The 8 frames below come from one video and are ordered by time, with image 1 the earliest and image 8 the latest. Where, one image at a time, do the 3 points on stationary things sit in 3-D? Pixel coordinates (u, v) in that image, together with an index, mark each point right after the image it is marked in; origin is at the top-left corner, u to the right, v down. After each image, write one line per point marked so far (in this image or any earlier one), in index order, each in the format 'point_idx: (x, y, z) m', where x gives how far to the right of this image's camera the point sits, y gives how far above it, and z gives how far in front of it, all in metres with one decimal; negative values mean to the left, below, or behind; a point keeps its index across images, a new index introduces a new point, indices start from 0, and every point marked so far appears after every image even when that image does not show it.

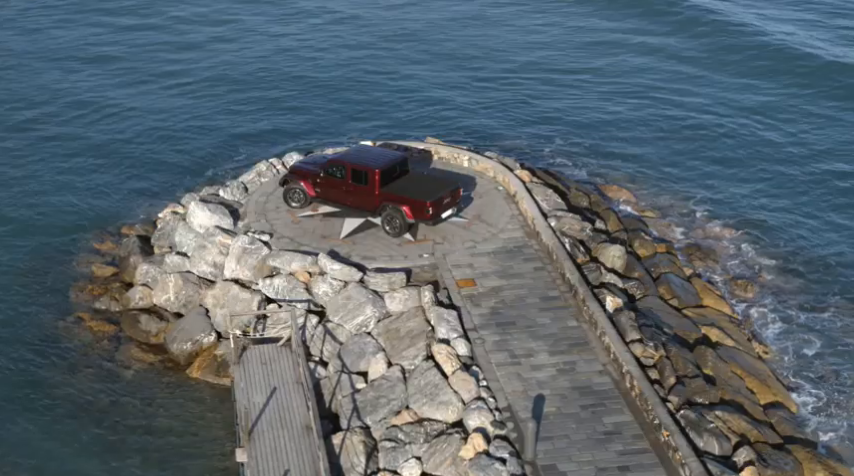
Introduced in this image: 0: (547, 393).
0: (+2.4, -3.1, +16.5) m
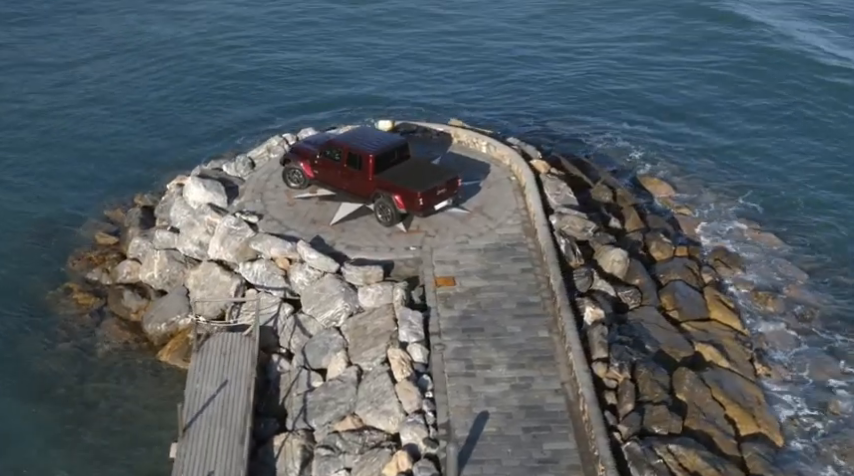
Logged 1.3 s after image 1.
0: (+1.2, -3.2, +15.4) m
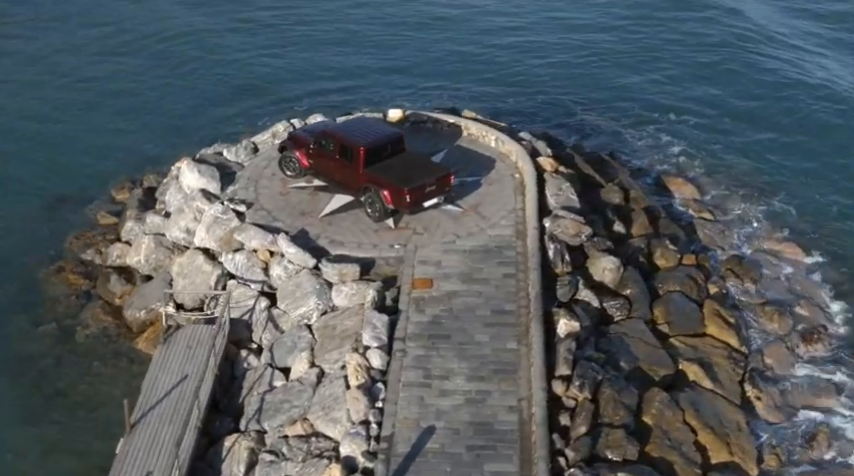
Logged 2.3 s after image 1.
0: (+0.2, -3.3, +14.8) m
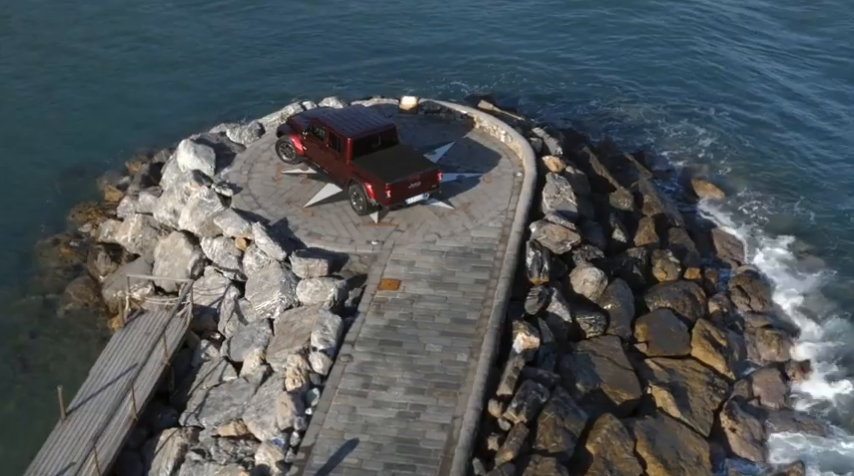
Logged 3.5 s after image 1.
0: (-1.1, -3.4, +14.2) m
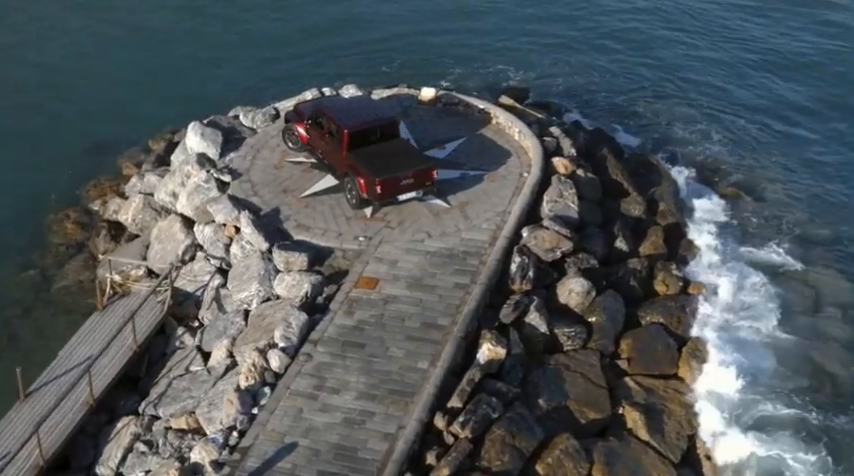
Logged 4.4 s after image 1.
0: (-2.1, -3.5, +14.1) m
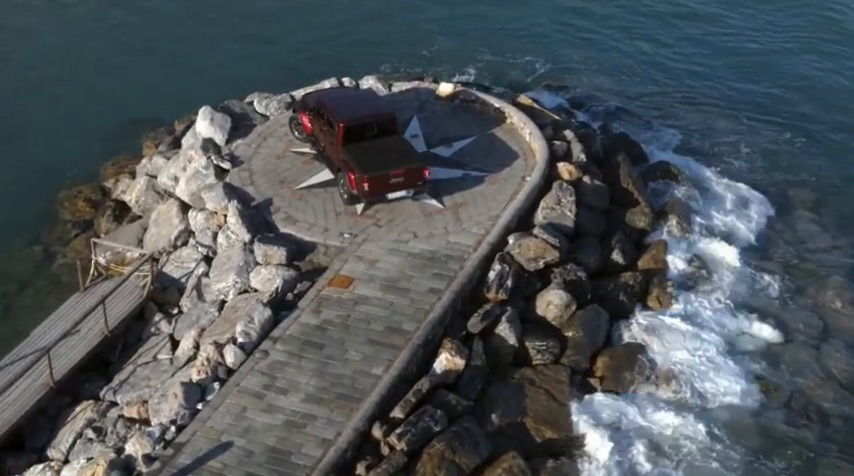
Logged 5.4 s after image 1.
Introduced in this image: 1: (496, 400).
0: (-3.2, -3.5, +14.1) m
1: (+1.4, -3.2, +16.4) m
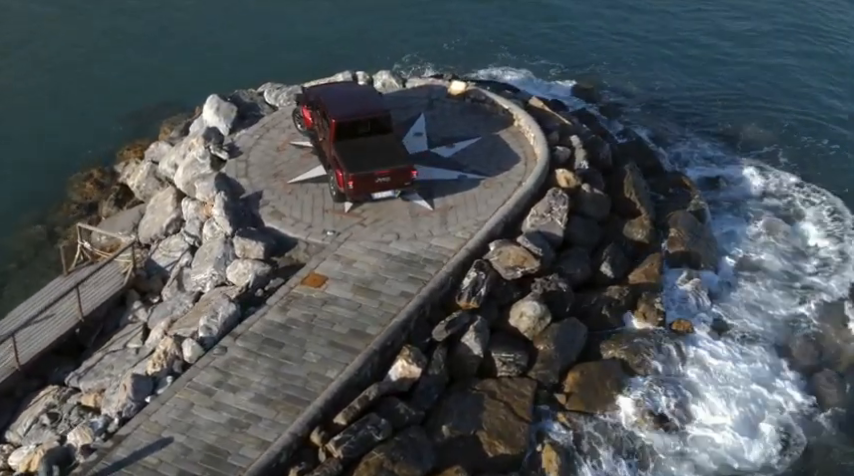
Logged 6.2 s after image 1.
0: (-4.2, -3.4, +14.2) m
1: (+0.5, -3.4, +16.2) m
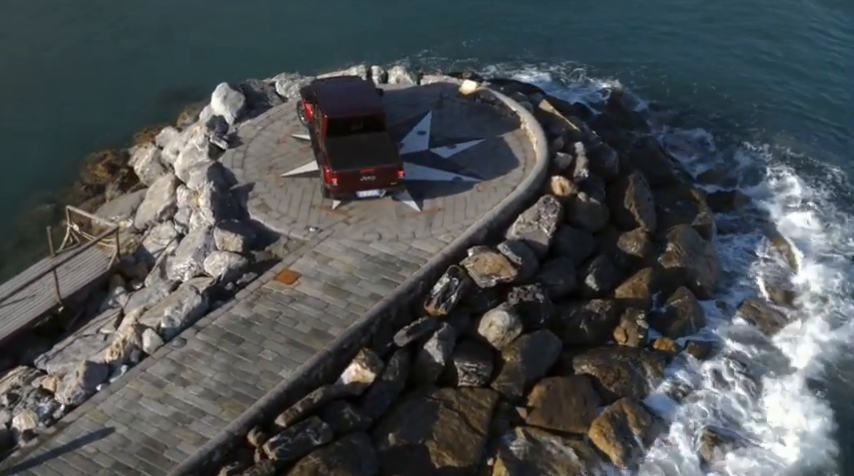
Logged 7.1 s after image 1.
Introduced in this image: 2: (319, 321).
0: (-5.3, -3.3, +14.4) m
1: (-0.5, -3.5, +16.2) m
2: (-2.3, -1.8, +17.6) m
